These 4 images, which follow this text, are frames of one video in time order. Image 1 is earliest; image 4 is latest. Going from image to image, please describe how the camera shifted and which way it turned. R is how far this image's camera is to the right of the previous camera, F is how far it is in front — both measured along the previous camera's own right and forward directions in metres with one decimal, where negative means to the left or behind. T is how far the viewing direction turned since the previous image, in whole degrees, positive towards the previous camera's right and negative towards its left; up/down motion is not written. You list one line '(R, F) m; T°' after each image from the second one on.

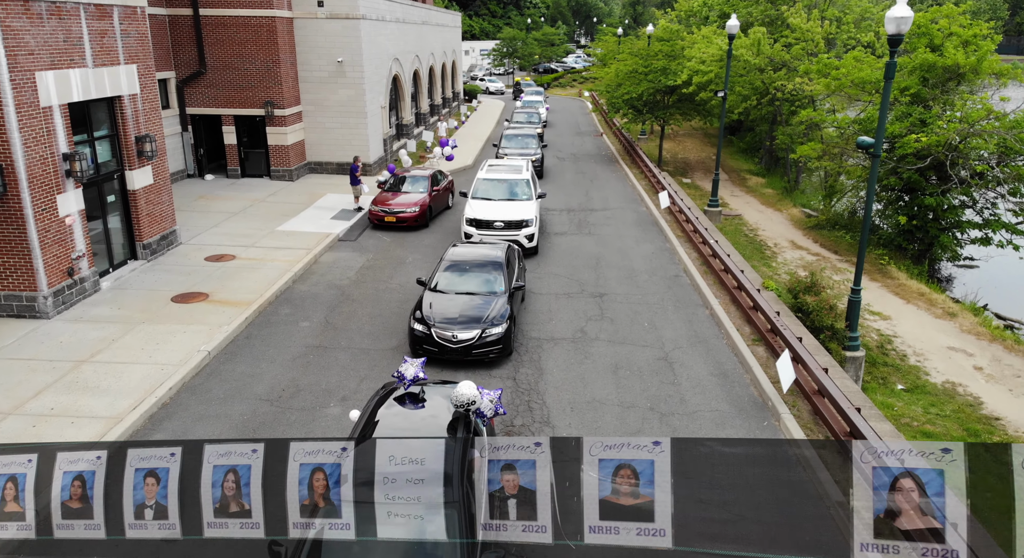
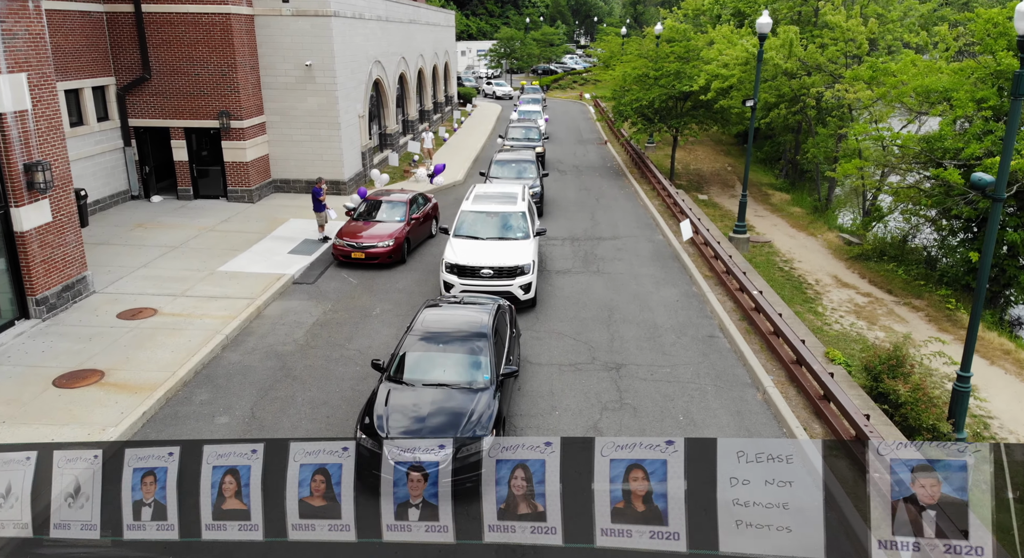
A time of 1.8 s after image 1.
(+0.1, +3.1) m; 0°
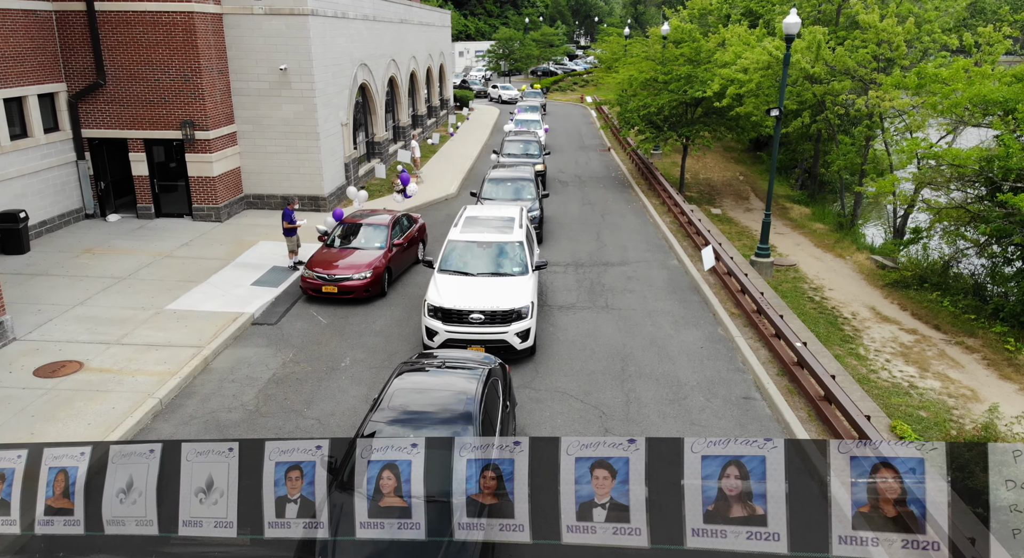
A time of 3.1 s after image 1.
(+0.1, +2.0) m; 0°
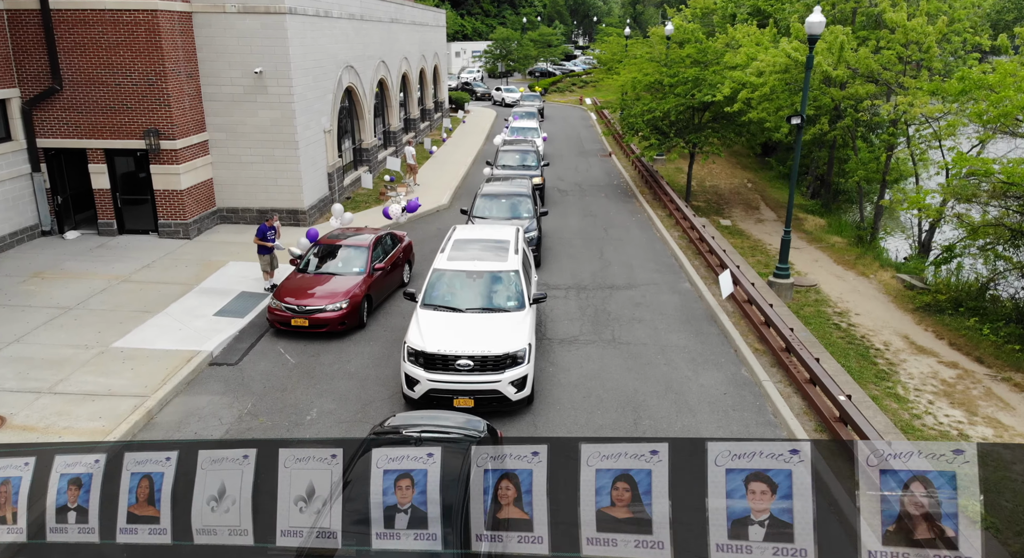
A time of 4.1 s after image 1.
(+0.1, +1.5) m; 0°
